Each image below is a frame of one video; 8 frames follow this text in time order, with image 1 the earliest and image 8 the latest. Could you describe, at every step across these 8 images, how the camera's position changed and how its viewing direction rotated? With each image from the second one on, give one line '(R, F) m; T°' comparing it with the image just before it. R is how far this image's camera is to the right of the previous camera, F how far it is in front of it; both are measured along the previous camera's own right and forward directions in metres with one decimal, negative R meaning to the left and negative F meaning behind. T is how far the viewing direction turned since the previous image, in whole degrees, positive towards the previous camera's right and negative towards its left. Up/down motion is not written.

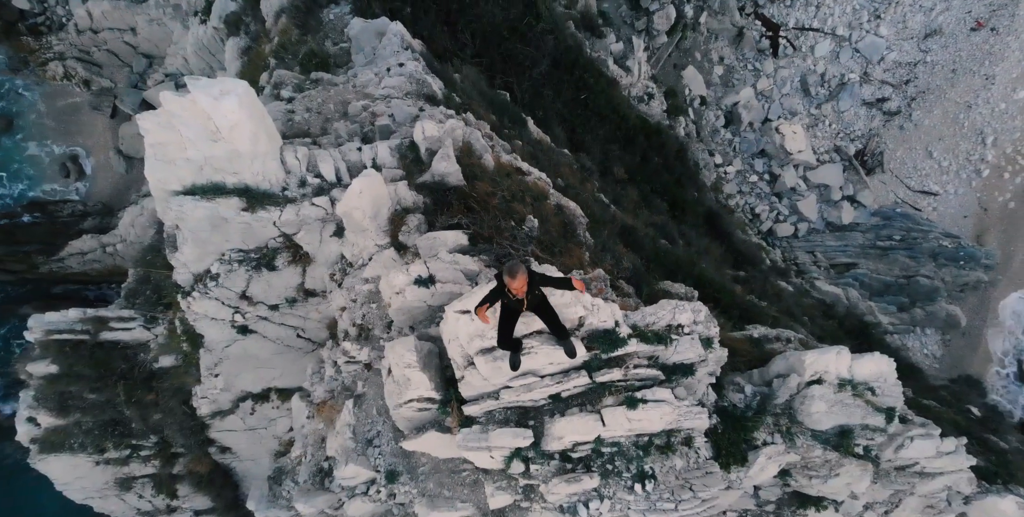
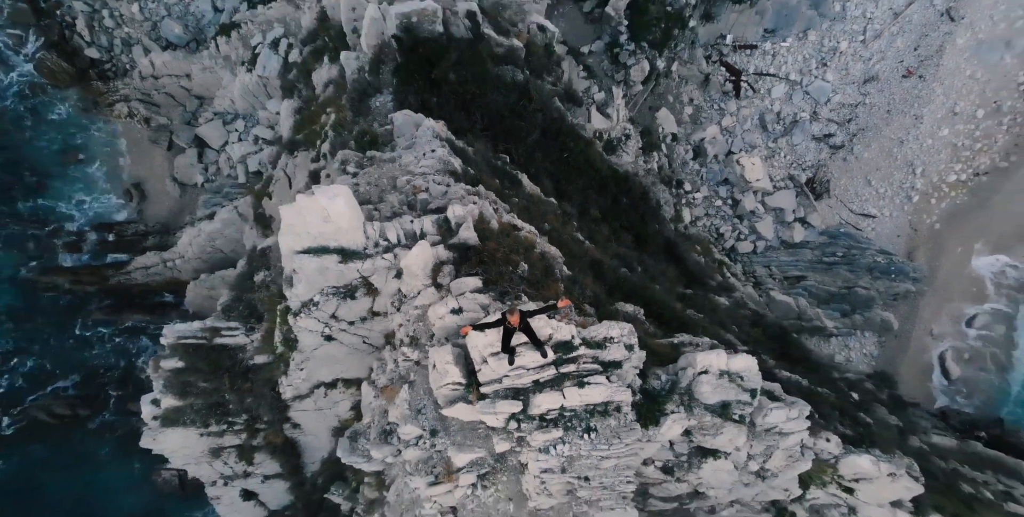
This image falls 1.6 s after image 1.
(0.0, -2.6) m; 0°
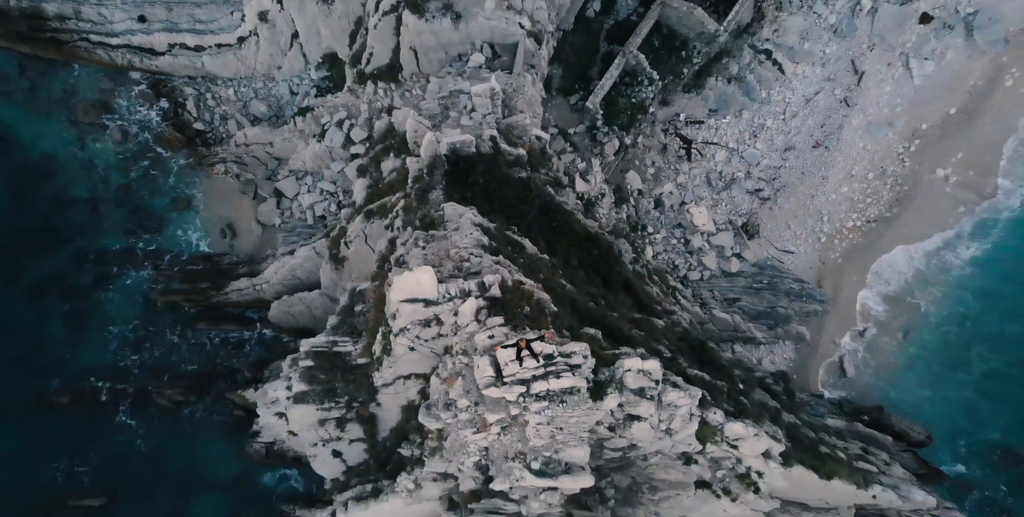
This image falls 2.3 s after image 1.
(-0.2, -5.6) m; 0°
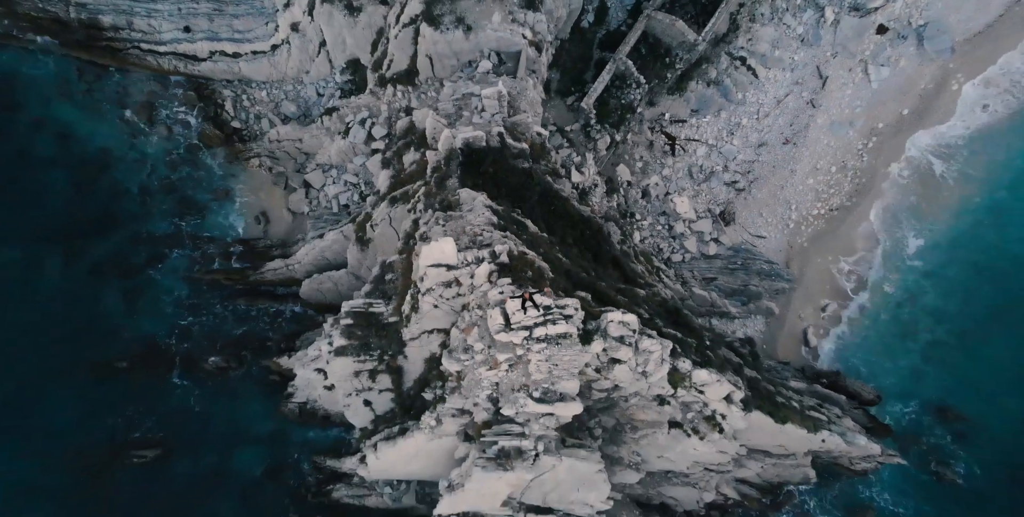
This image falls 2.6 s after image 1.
(-0.2, -2.9) m; 0°
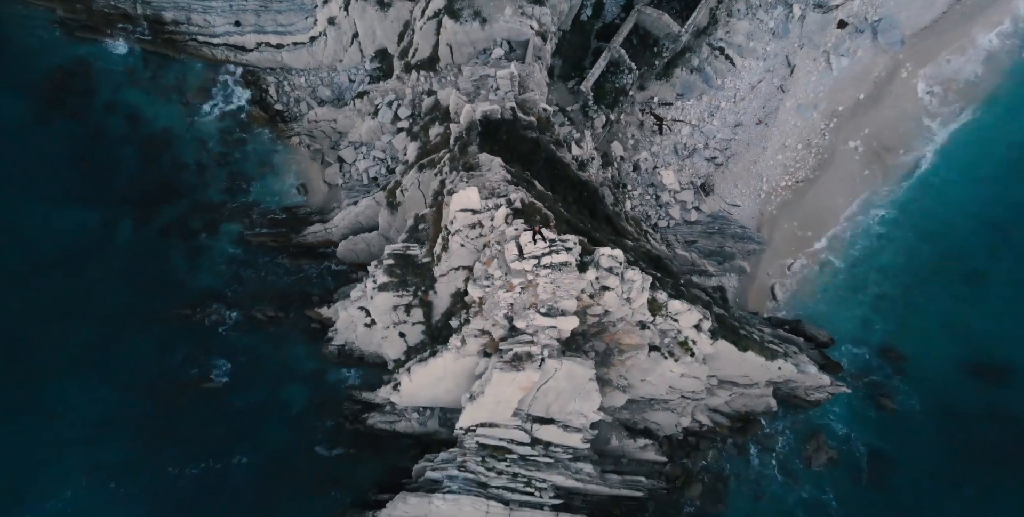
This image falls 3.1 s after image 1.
(-0.5, -3.8) m; 0°
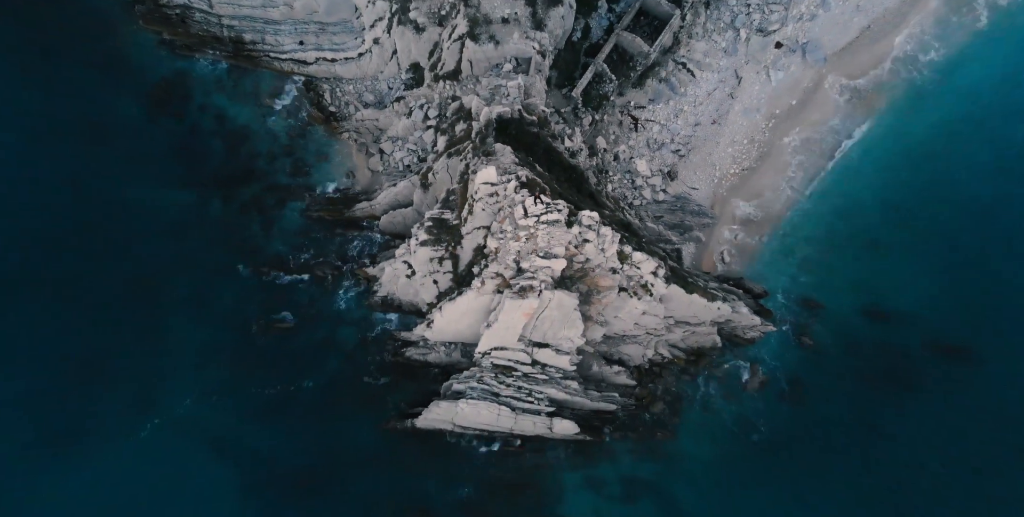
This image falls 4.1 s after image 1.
(-0.4, -7.7) m; 0°
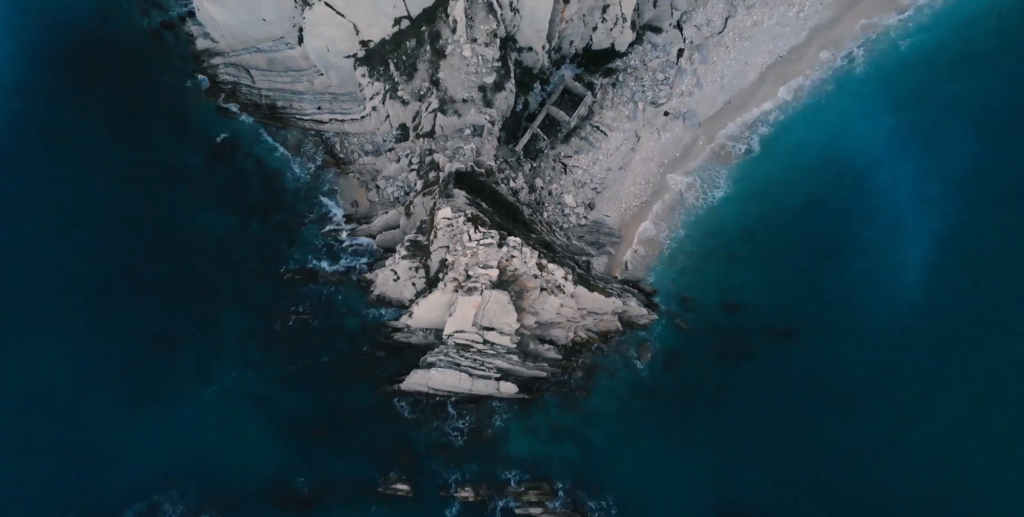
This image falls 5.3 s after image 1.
(+3.3, -13.5) m; +1°
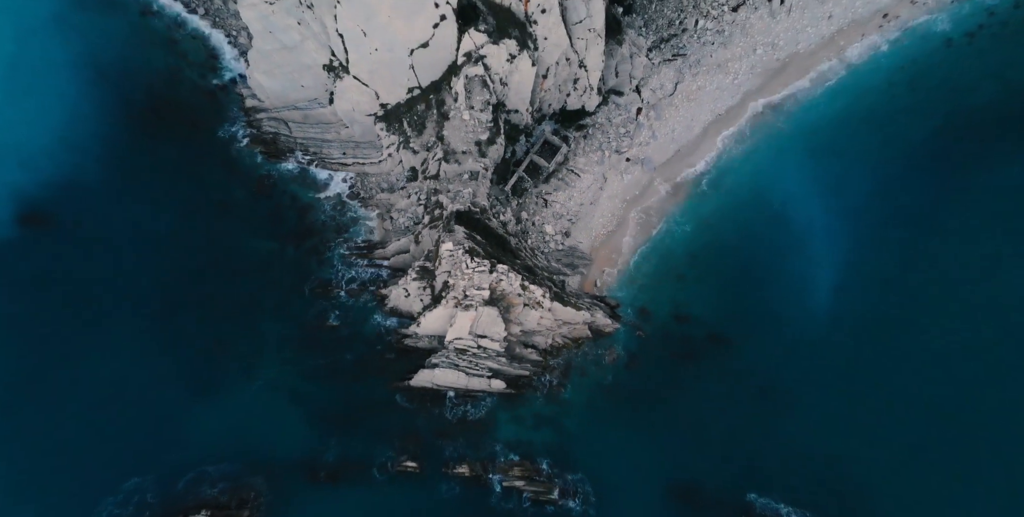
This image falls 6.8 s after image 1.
(+0.8, -11.1) m; 0°
